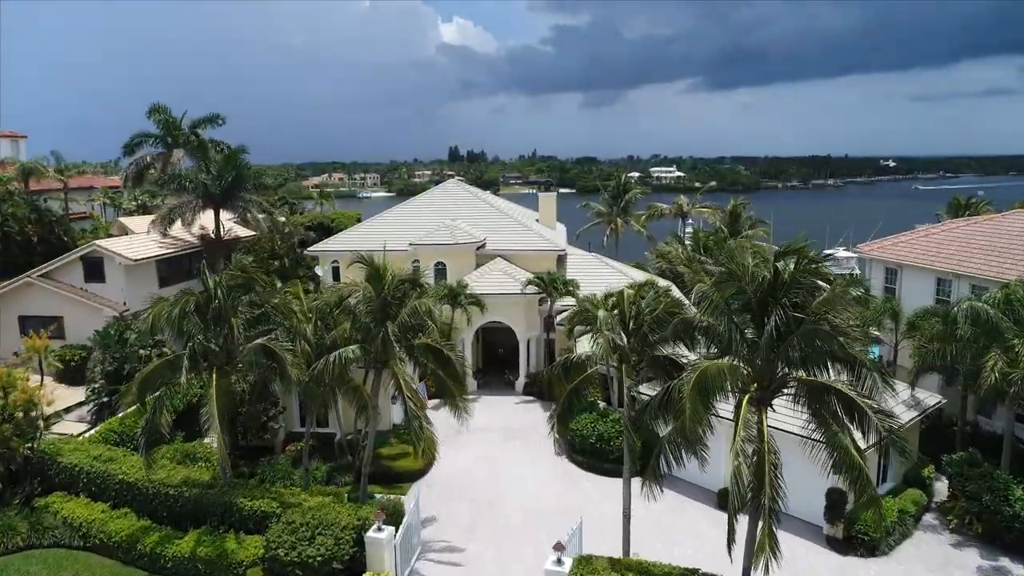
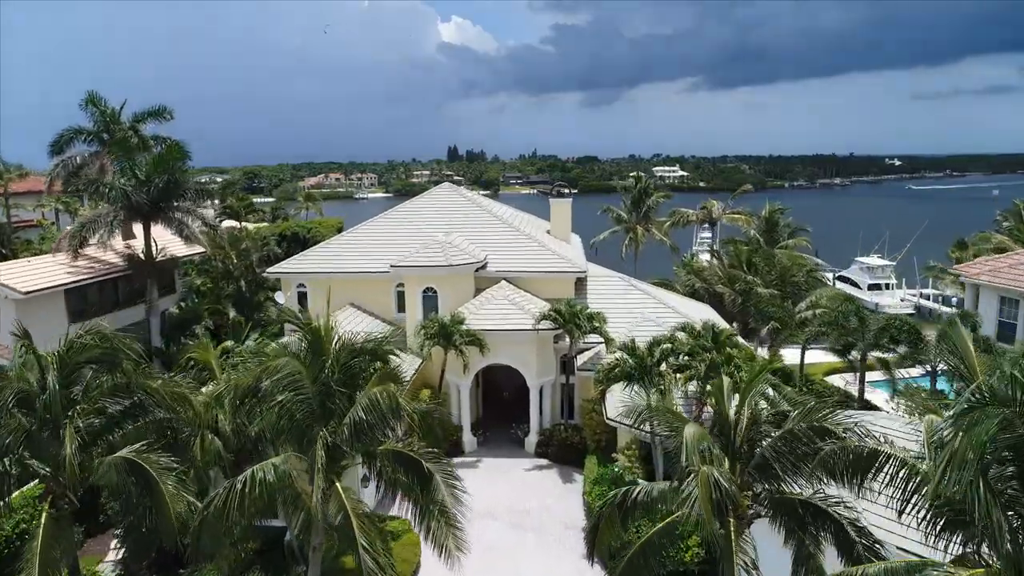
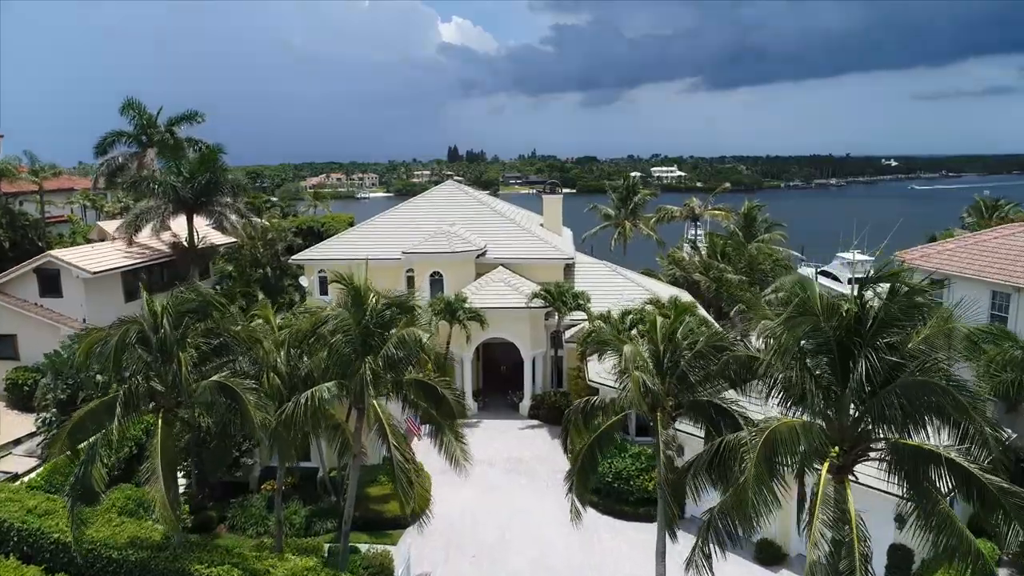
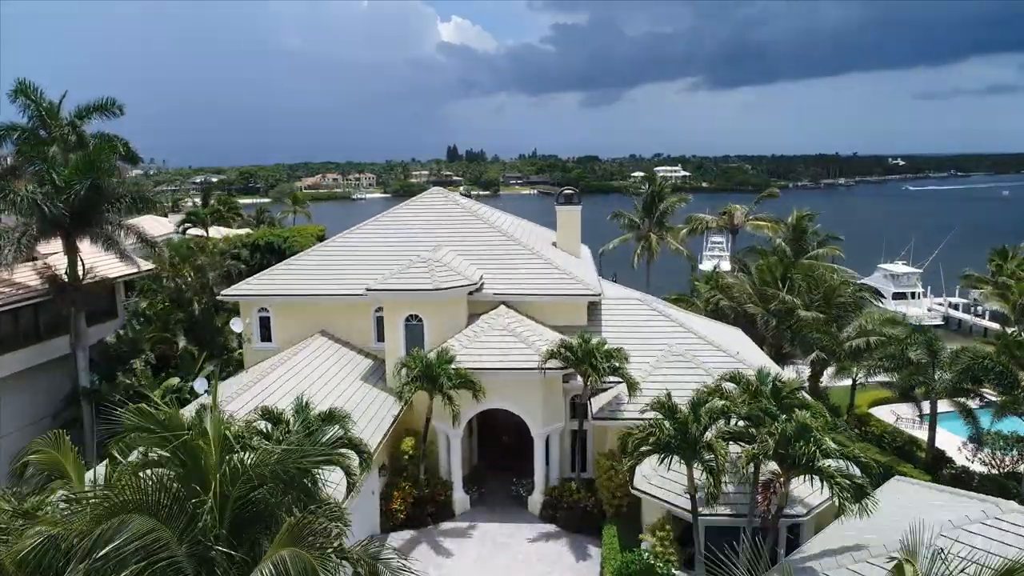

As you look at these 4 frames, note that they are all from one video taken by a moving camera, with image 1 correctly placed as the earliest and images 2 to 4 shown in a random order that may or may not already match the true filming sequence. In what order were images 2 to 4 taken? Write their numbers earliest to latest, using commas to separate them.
3, 2, 4
